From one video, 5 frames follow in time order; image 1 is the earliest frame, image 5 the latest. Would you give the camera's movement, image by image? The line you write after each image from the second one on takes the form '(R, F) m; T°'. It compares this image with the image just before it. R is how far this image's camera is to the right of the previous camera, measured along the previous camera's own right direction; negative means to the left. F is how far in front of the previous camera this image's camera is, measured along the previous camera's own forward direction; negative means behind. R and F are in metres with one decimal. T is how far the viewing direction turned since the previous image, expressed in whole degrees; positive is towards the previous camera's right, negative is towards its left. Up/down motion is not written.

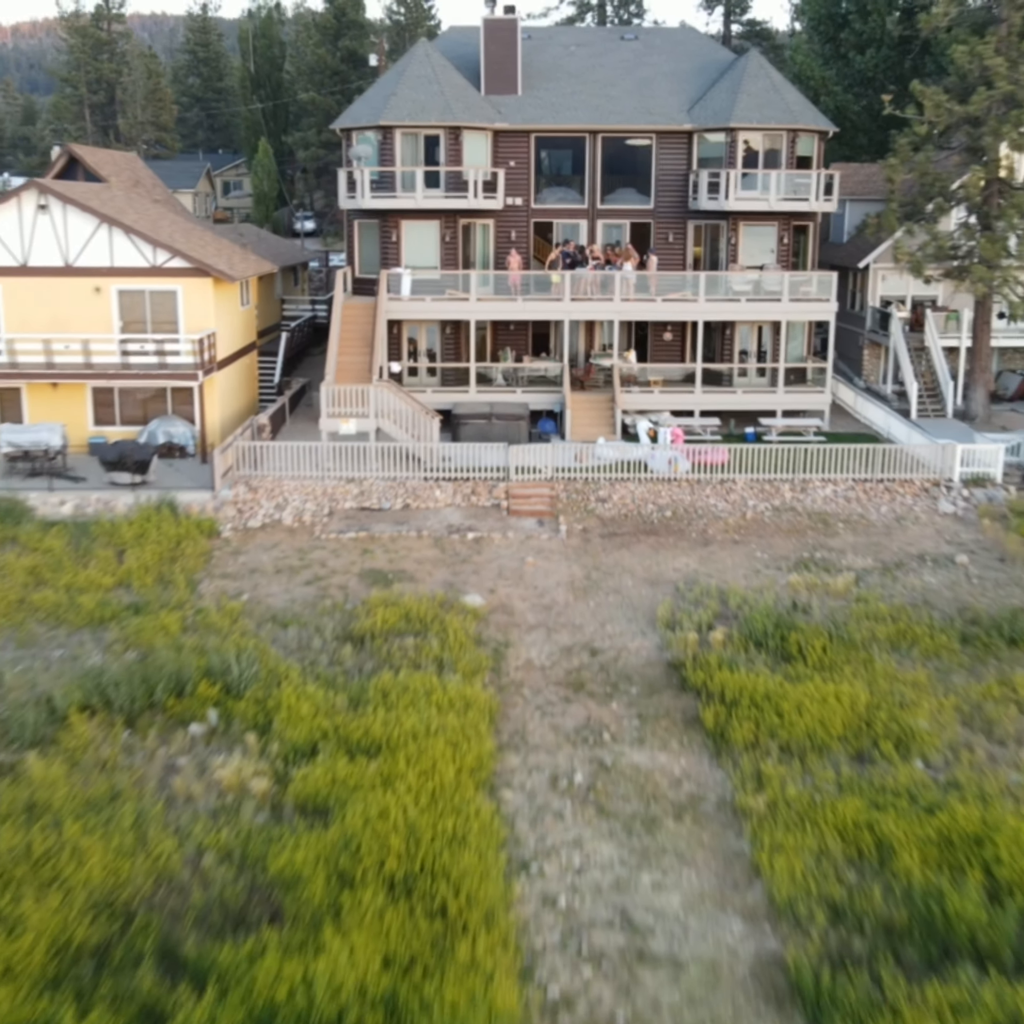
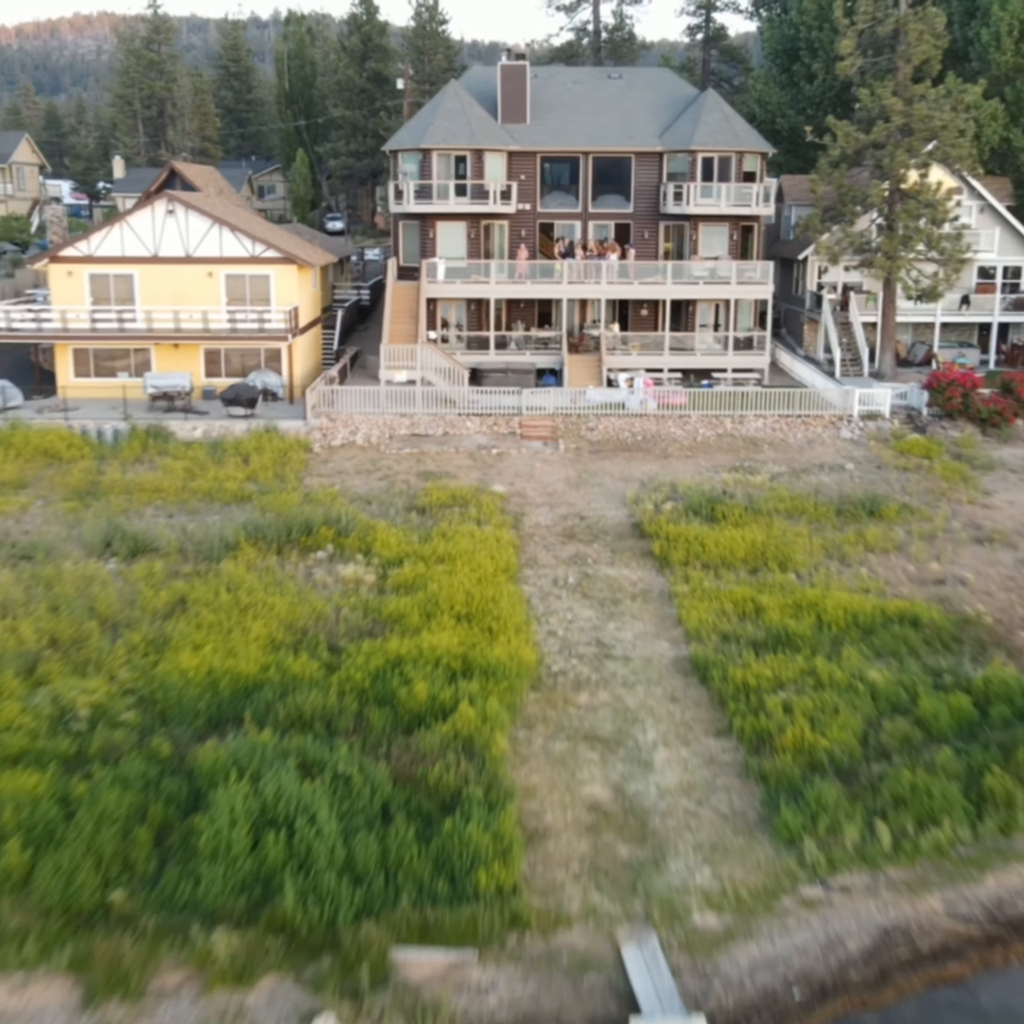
(-0.3, -8.1) m; 0°
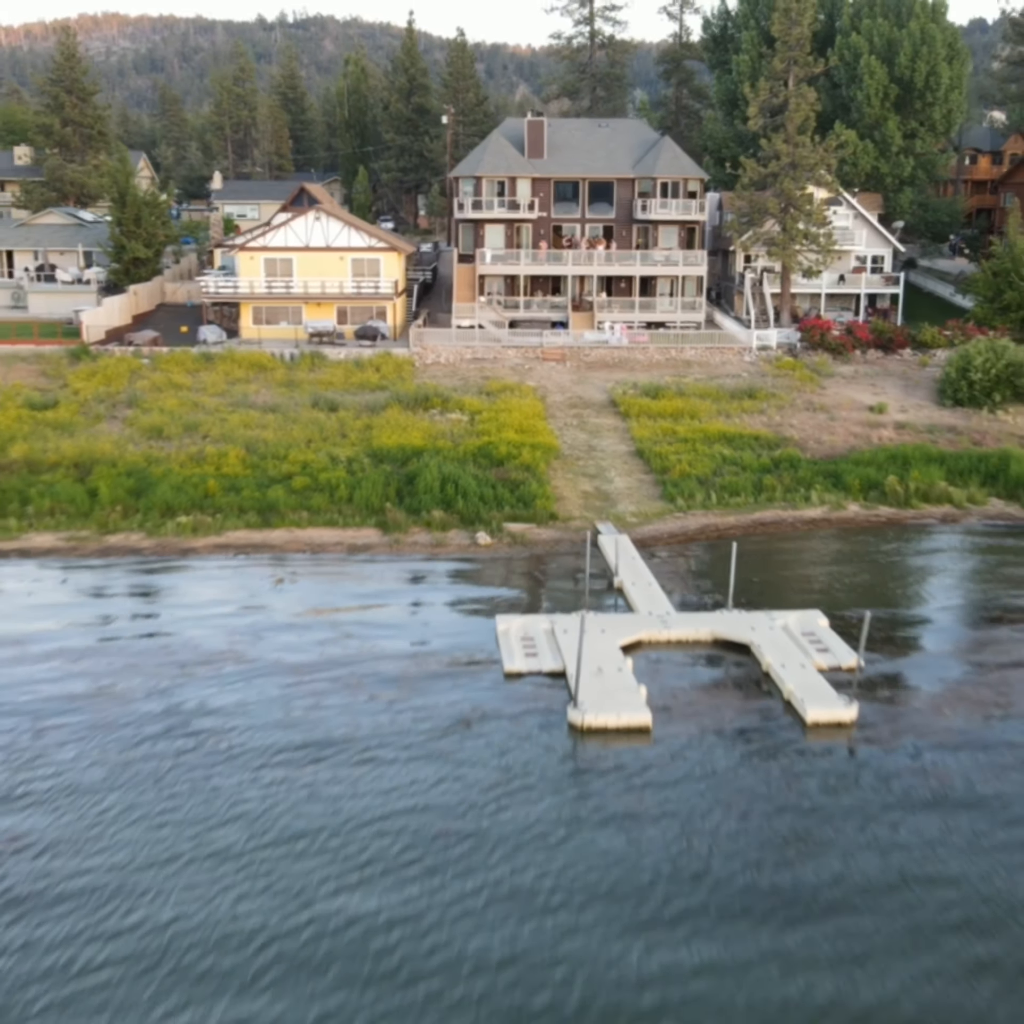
(-0.9, -18.4) m; 0°
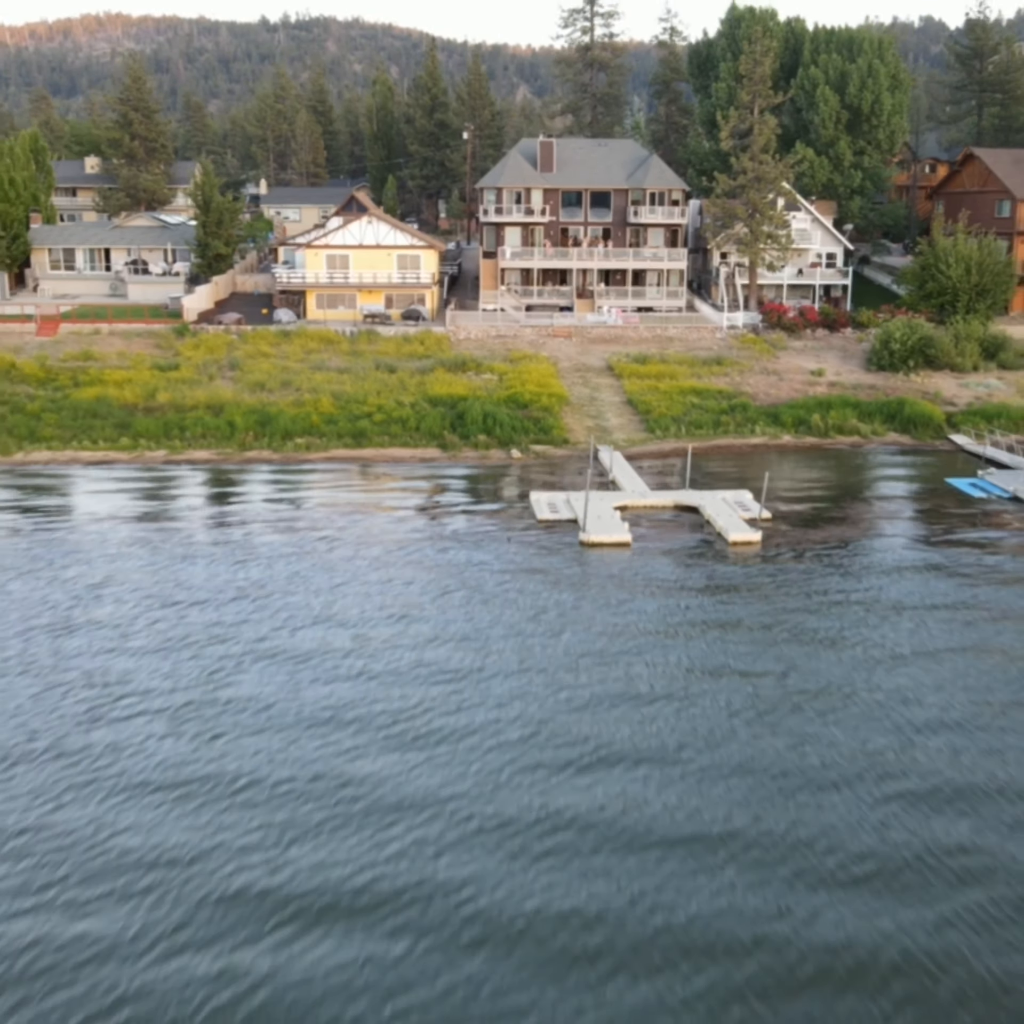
(-0.8, -11.7) m; 0°
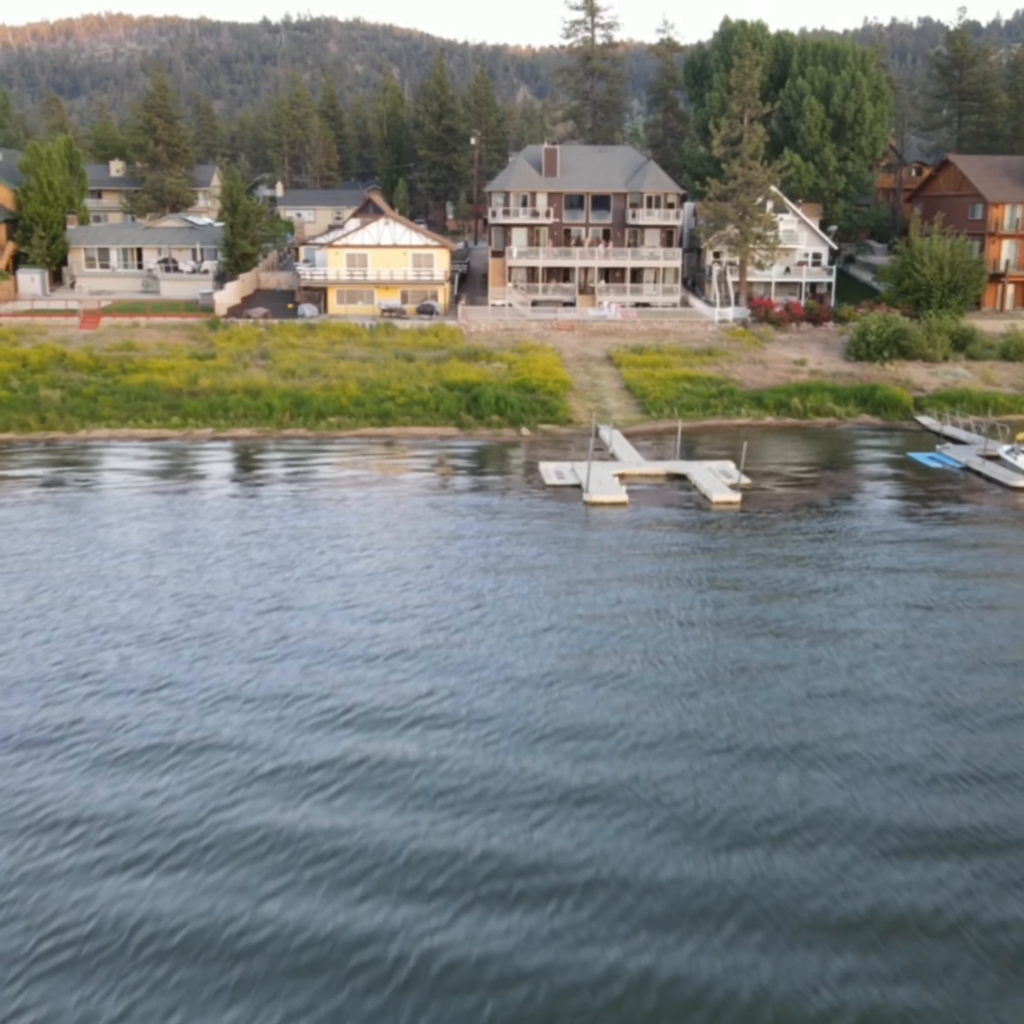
(-0.3, -4.8) m; 0°
